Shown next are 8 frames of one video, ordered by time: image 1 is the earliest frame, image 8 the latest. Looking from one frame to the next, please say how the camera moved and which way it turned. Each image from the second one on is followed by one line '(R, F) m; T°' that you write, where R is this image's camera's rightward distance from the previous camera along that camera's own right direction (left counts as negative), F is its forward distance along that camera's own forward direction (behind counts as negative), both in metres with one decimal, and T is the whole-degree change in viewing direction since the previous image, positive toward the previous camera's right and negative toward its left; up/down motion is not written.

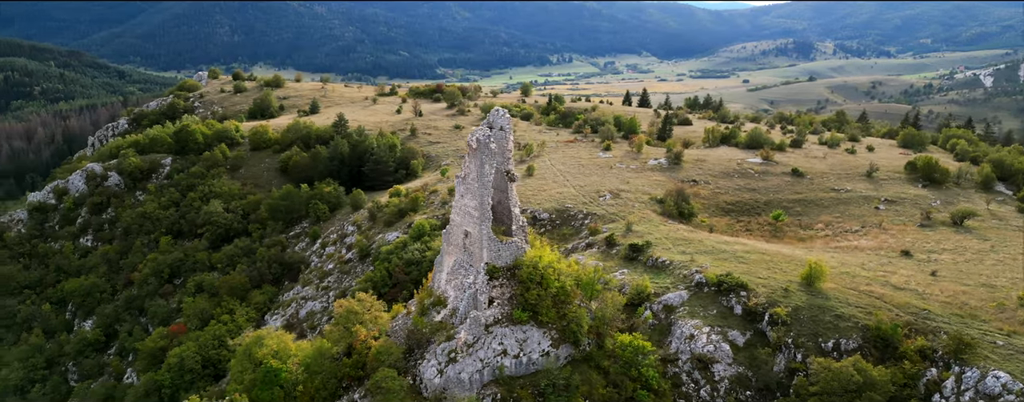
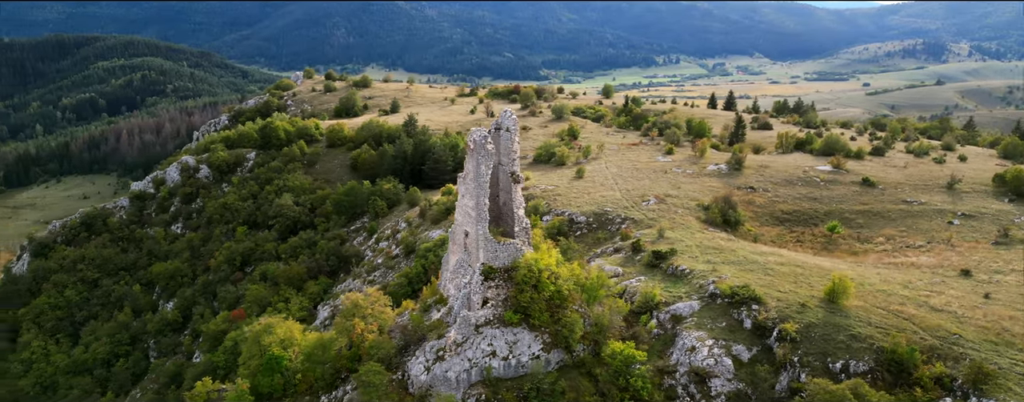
(+2.9, +0.3) m; -8°
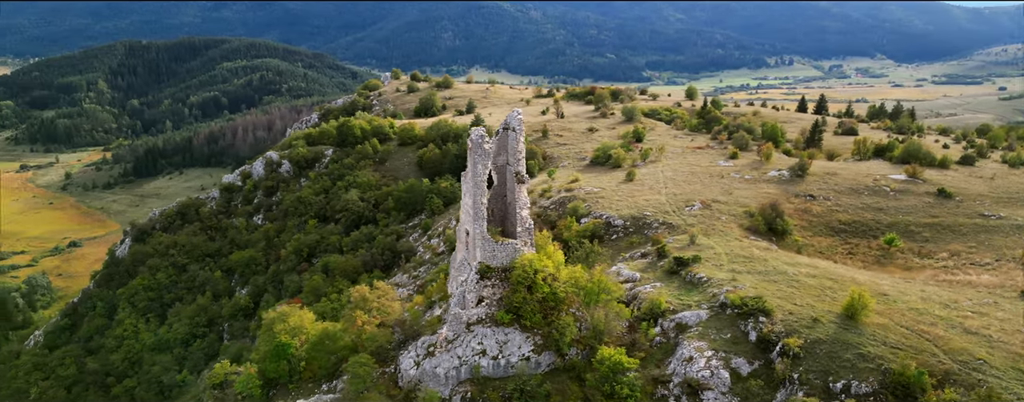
(+2.9, +0.2) m; -8°
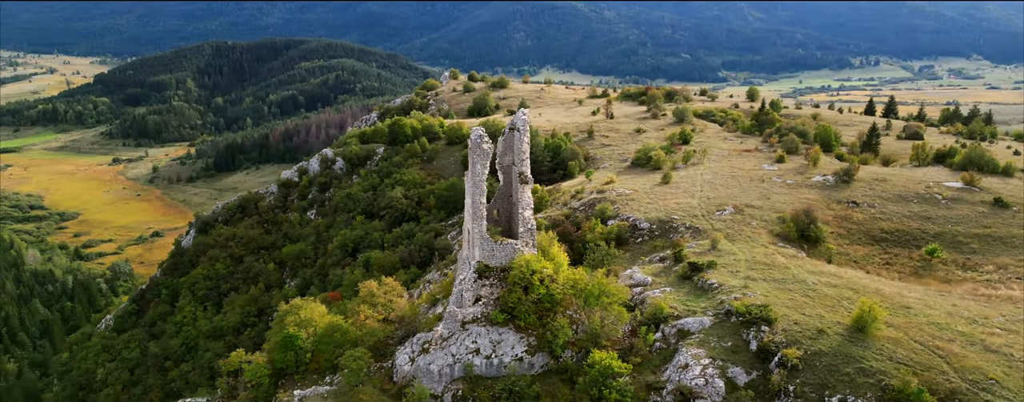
(+2.0, +0.1) m; -5°
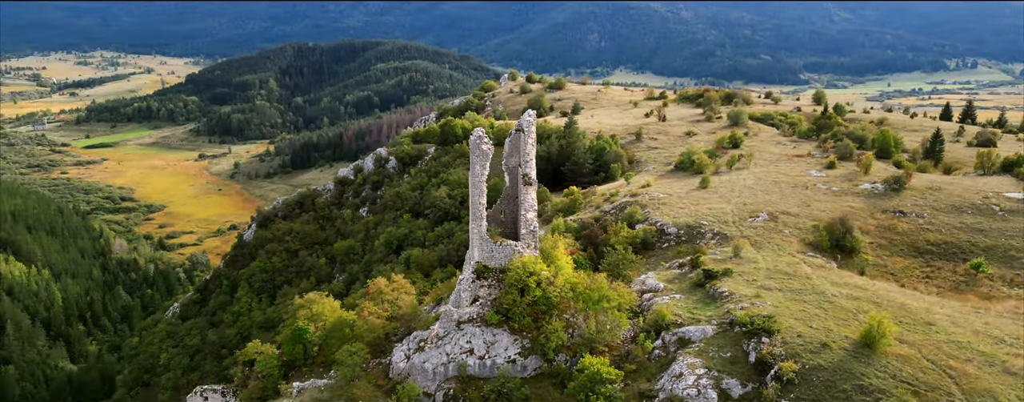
(+2.0, +0.1) m; -6°
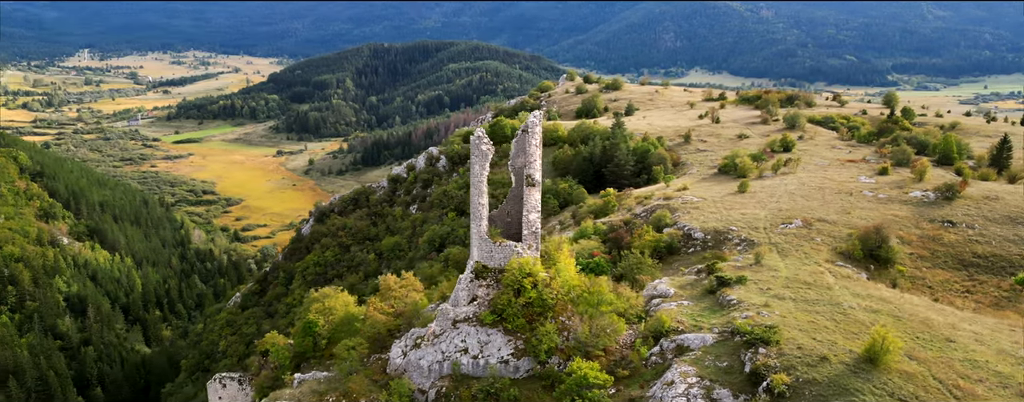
(+2.0, +0.1) m; -6°
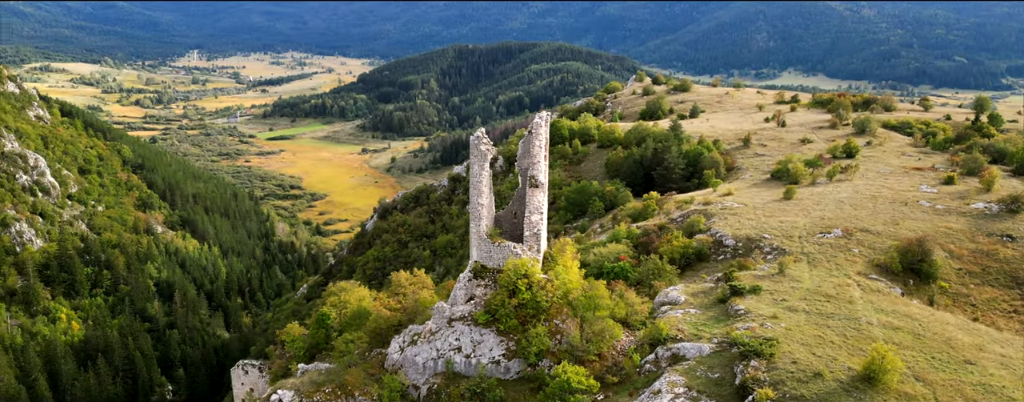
(+2.4, +0.1) m; -6°
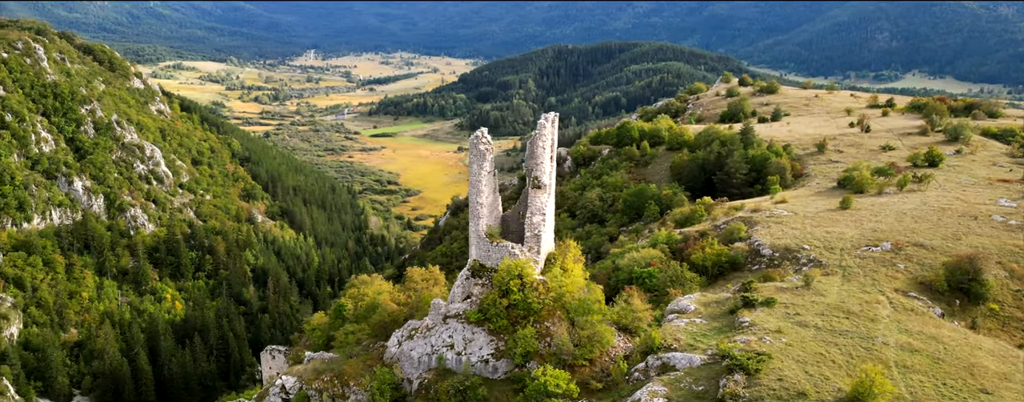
(+2.9, +0.2) m; -8°
